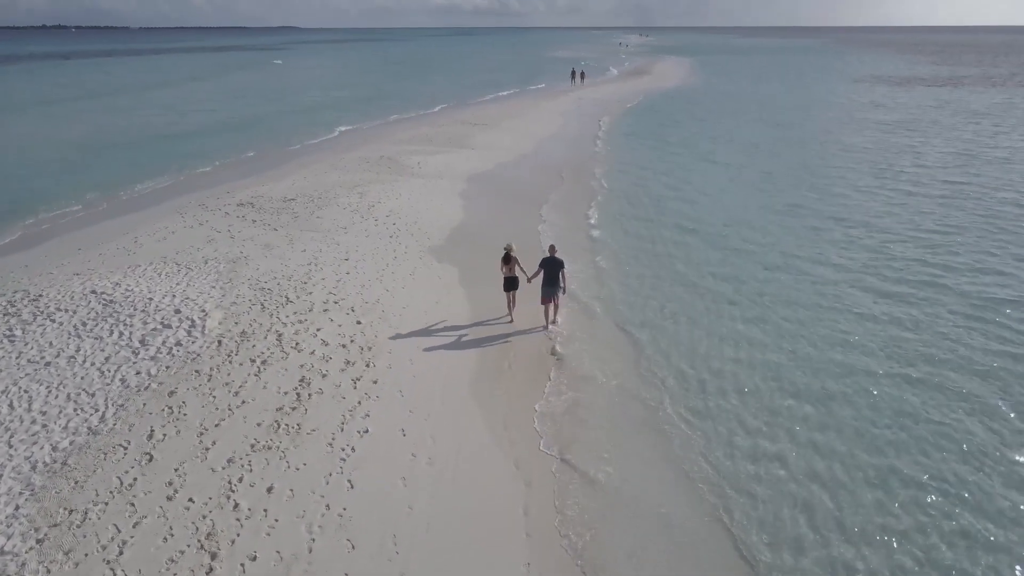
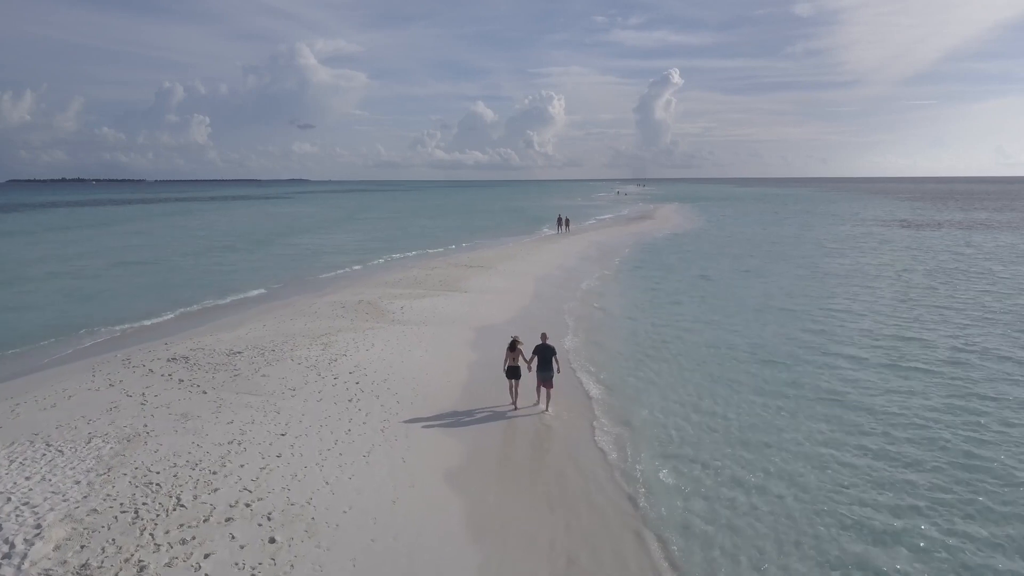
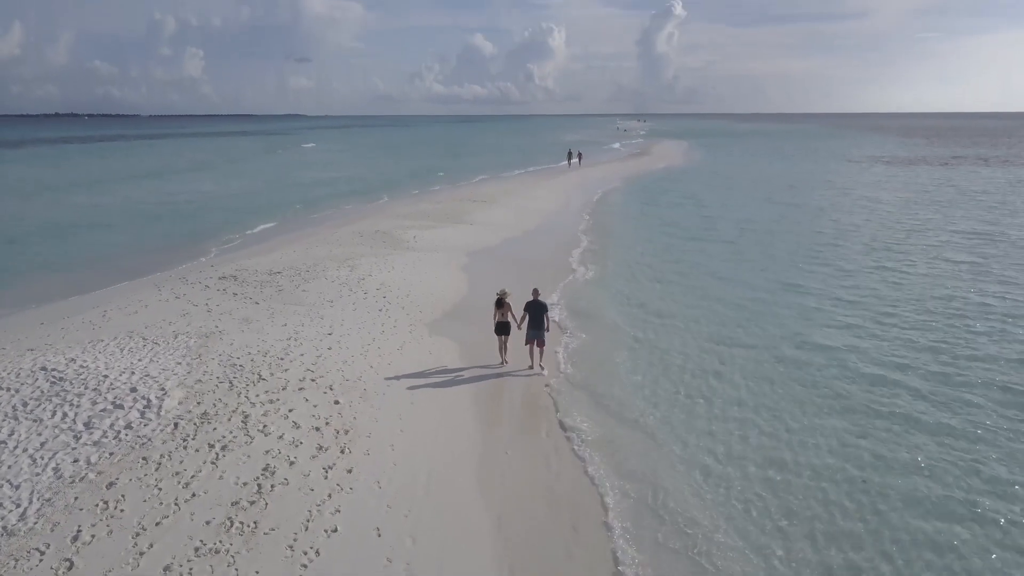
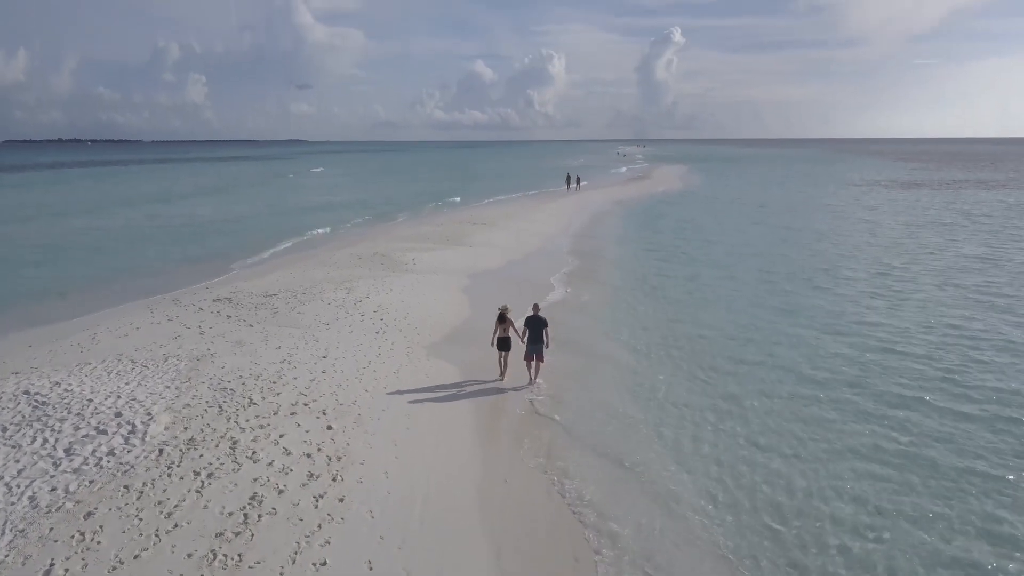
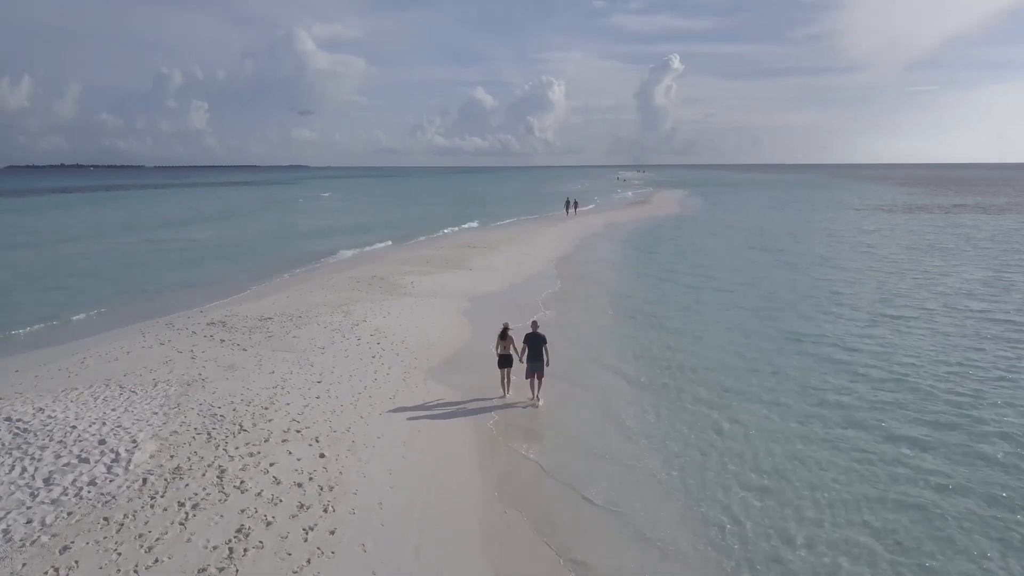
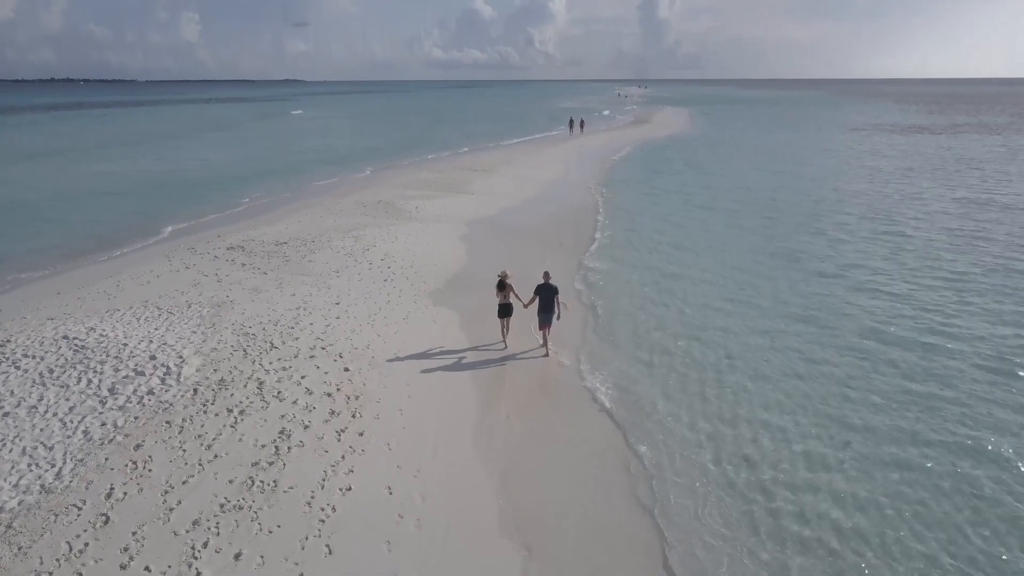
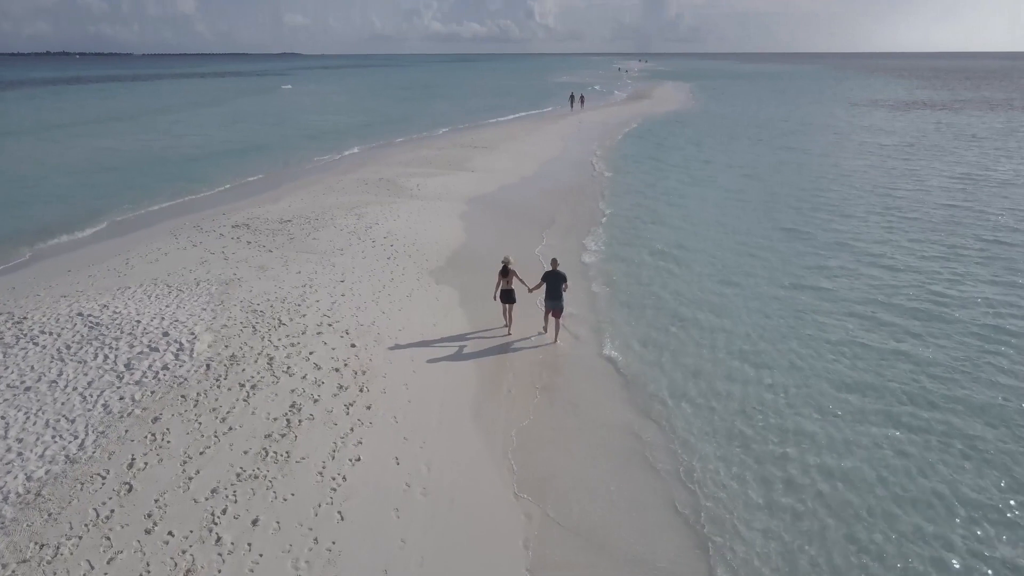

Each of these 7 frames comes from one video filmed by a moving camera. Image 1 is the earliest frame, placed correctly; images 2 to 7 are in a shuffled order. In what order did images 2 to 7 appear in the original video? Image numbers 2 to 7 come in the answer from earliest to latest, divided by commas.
7, 6, 3, 4, 5, 2
